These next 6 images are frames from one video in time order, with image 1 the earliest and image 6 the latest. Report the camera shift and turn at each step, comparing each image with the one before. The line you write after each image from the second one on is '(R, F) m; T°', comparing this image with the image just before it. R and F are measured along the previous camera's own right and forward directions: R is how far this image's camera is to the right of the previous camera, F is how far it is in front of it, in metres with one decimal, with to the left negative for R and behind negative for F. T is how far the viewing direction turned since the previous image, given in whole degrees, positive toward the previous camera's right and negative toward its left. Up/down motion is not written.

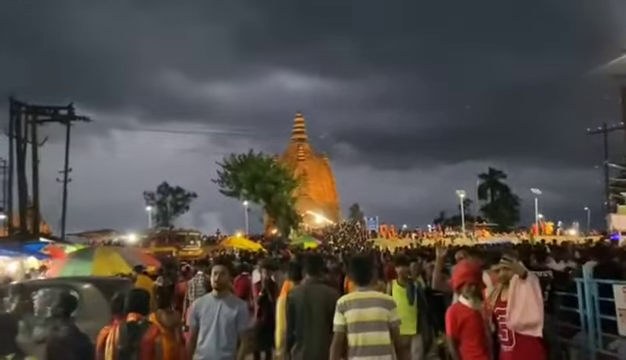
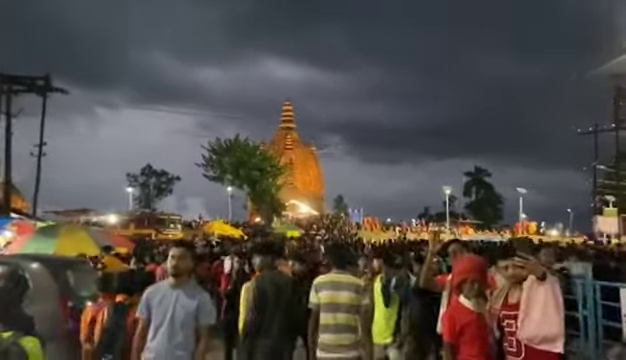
(0.0, +0.8) m; +2°
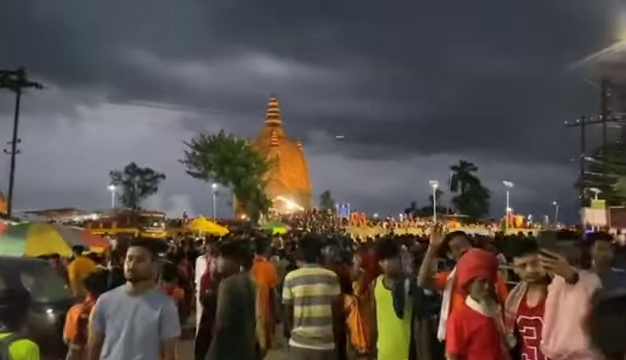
(0.0, +0.6) m; +2°
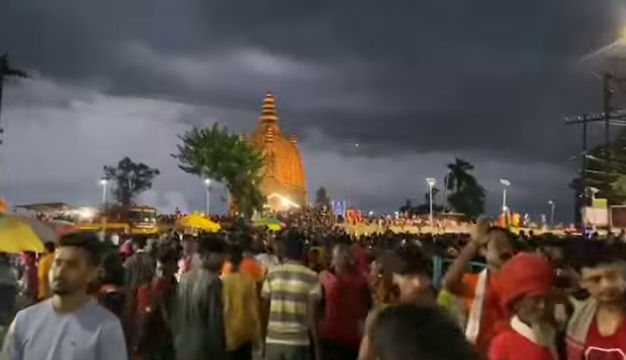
(0.0, +0.9) m; +1°
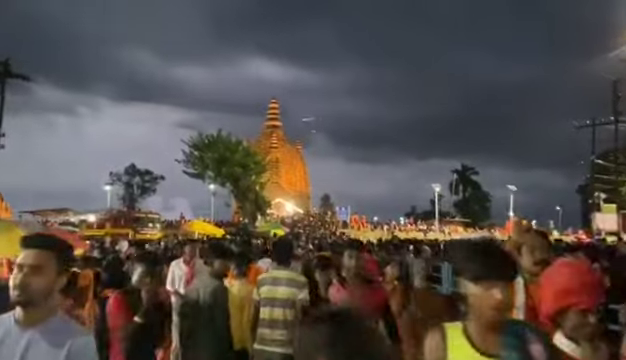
(0.0, +0.3) m; -1°
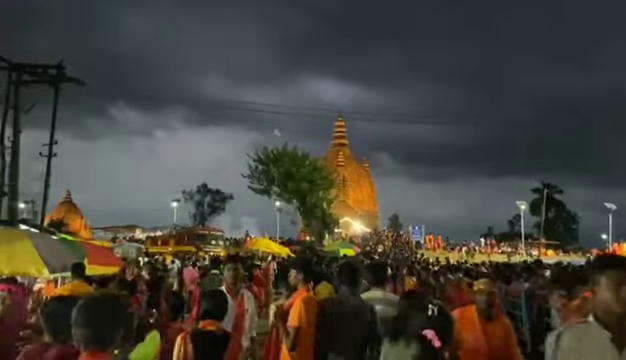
(-0.4, +3.1) m; -8°
